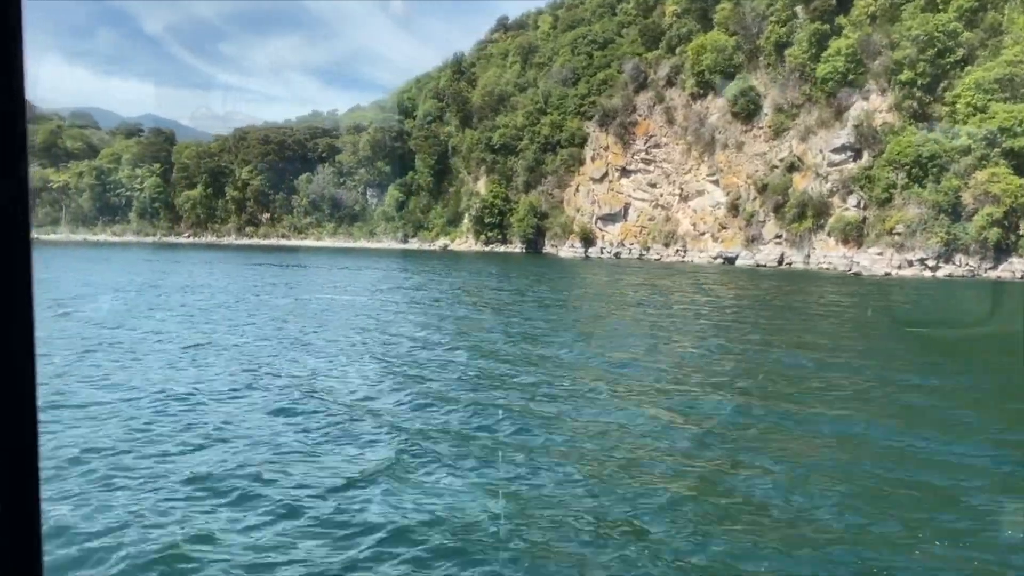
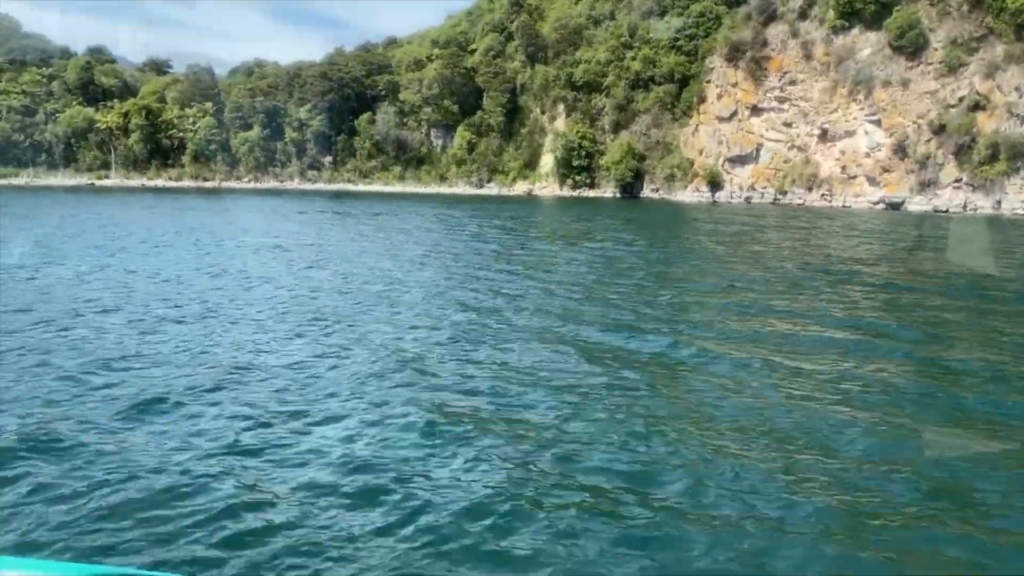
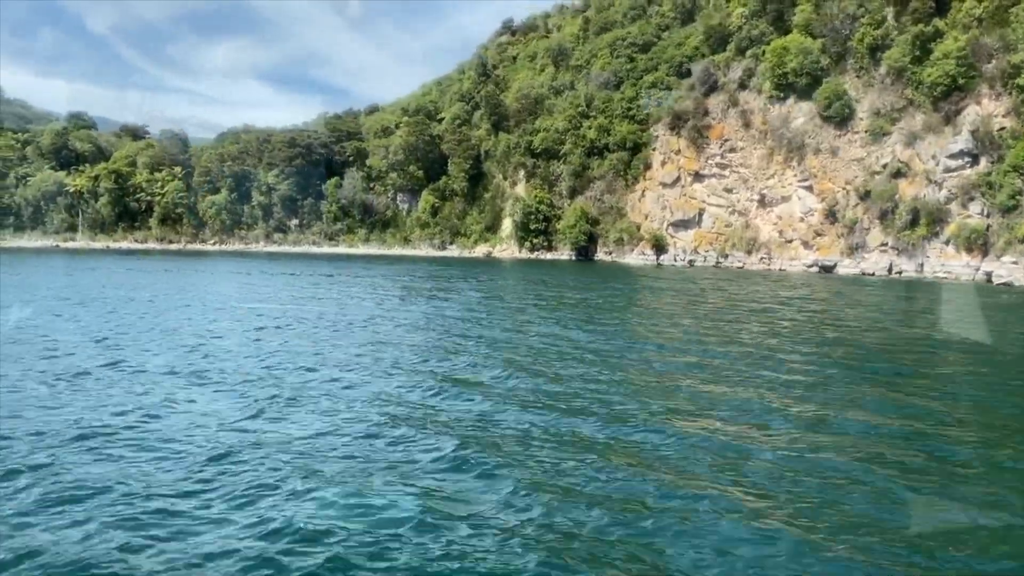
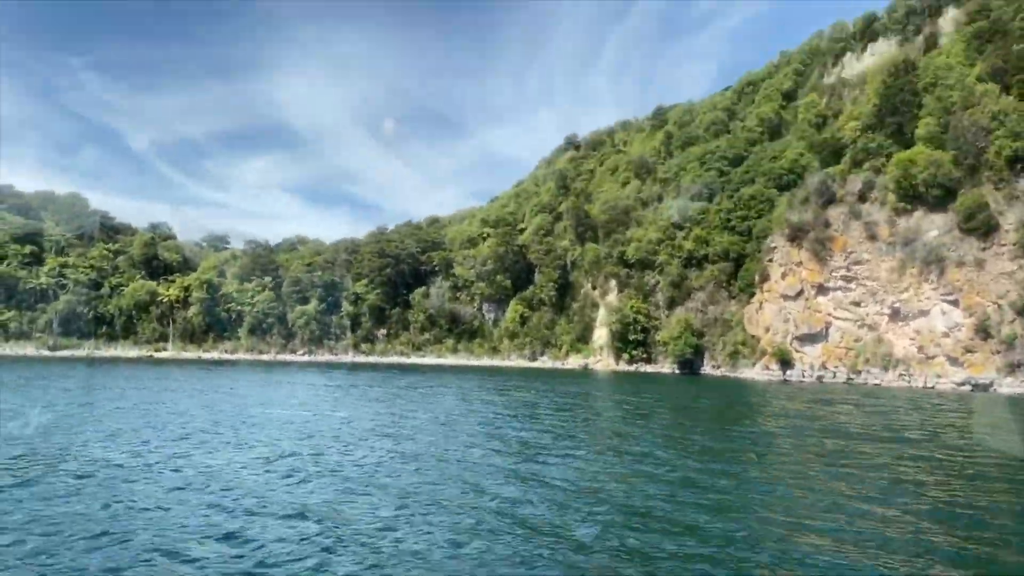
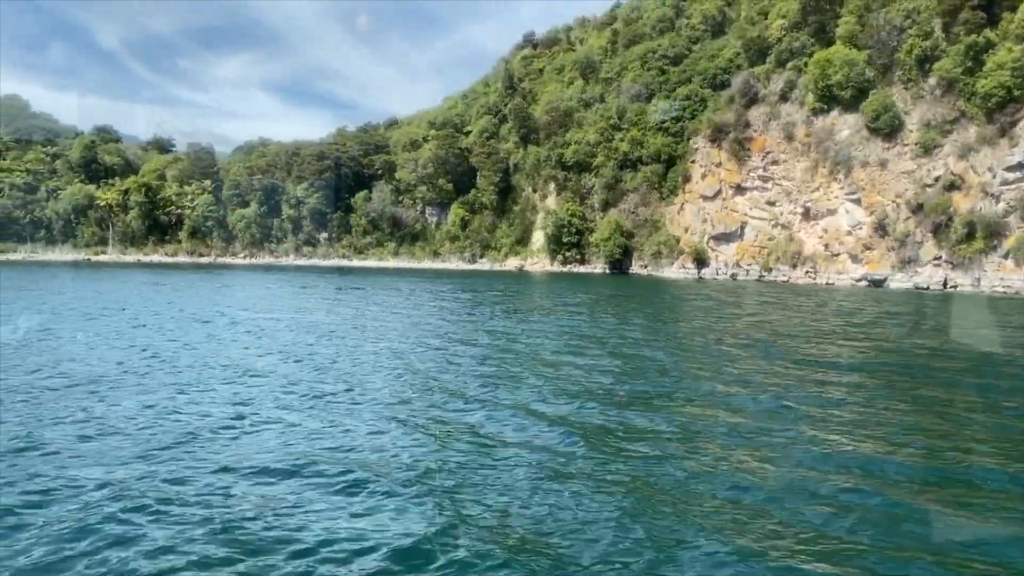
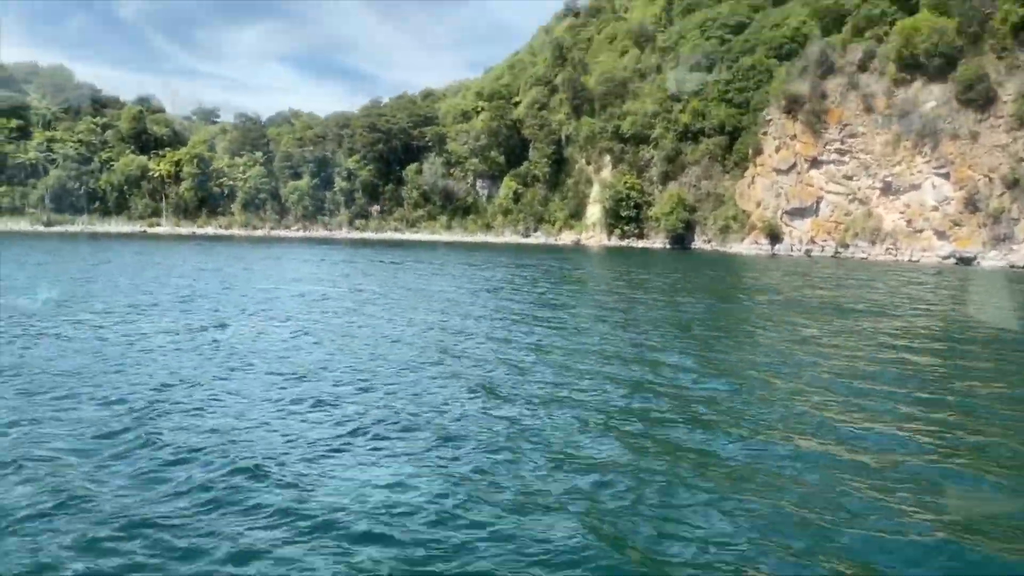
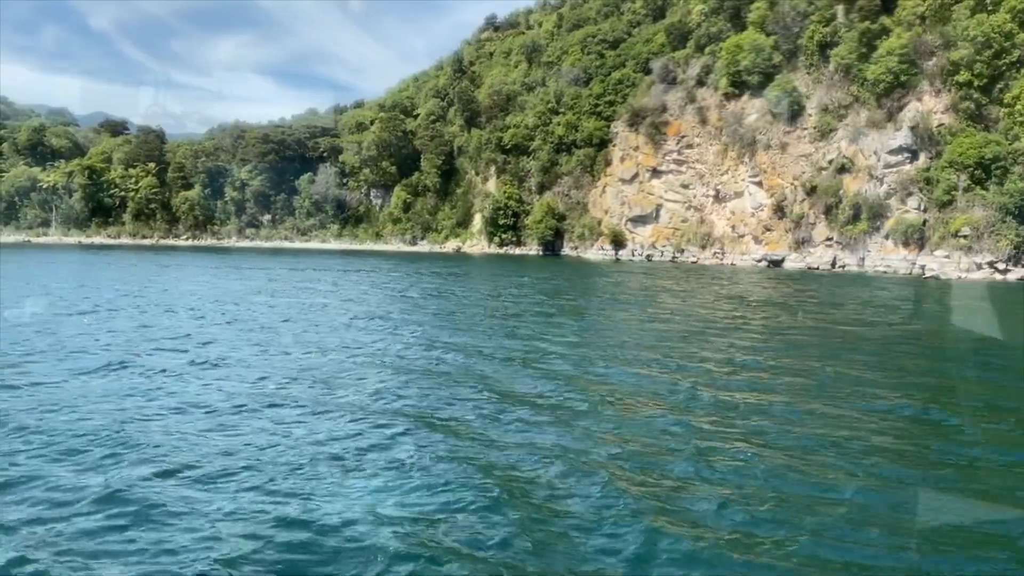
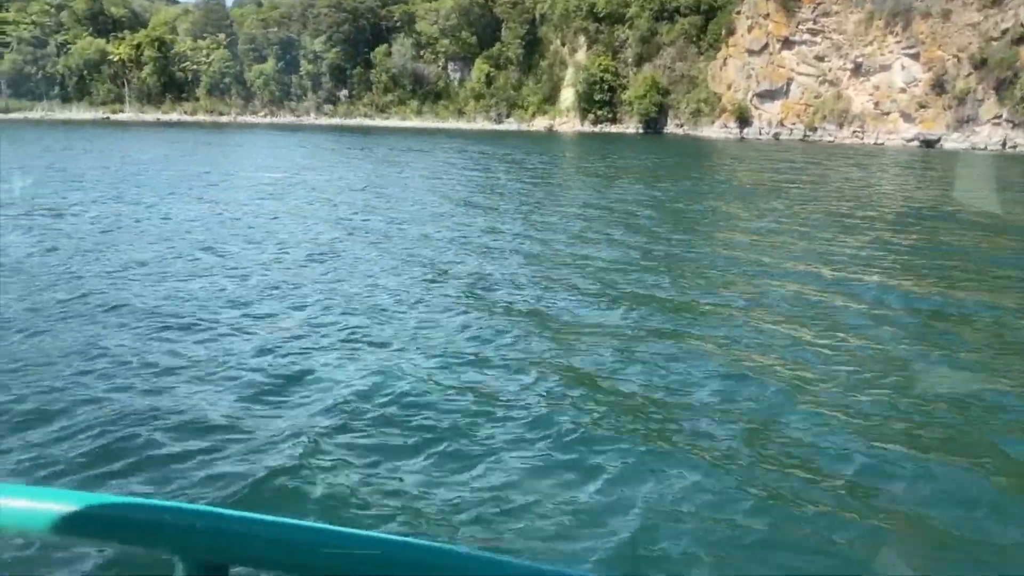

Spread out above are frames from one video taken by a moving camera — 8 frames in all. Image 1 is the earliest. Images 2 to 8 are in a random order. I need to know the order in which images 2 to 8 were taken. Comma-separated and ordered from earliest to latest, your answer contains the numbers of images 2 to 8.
7, 3, 5, 2, 8, 6, 4
